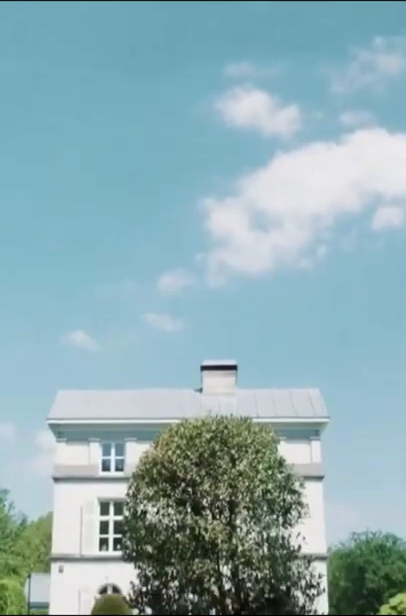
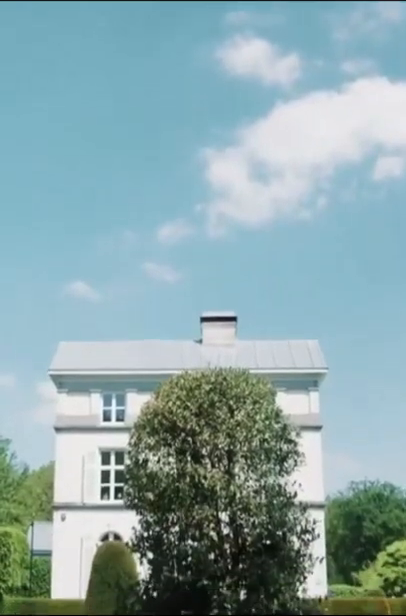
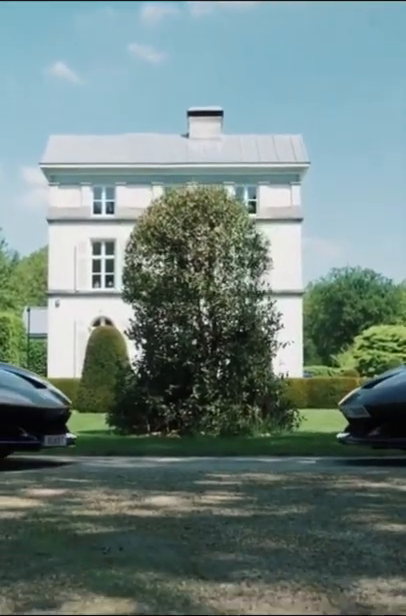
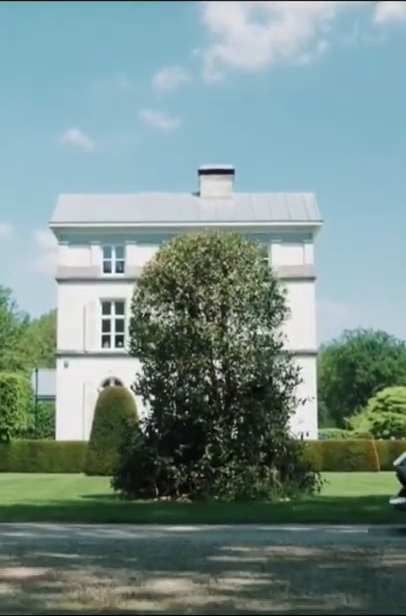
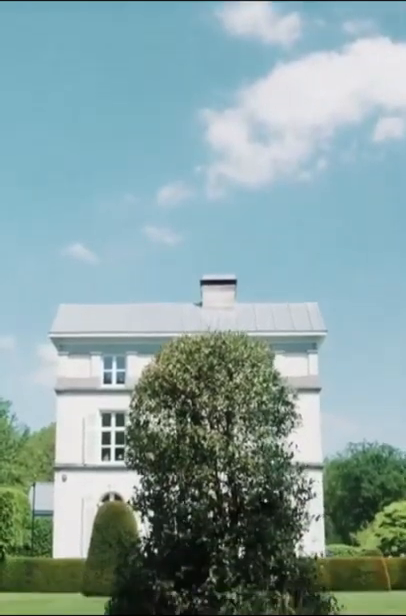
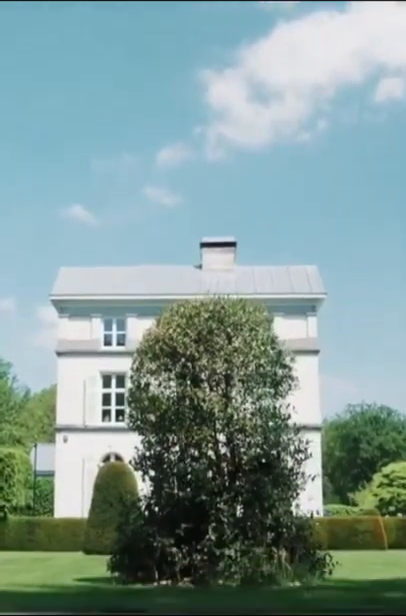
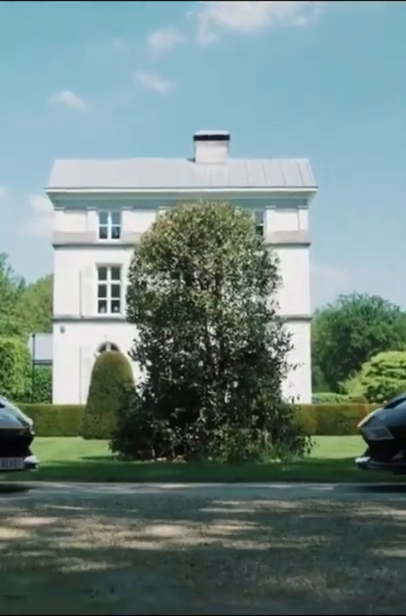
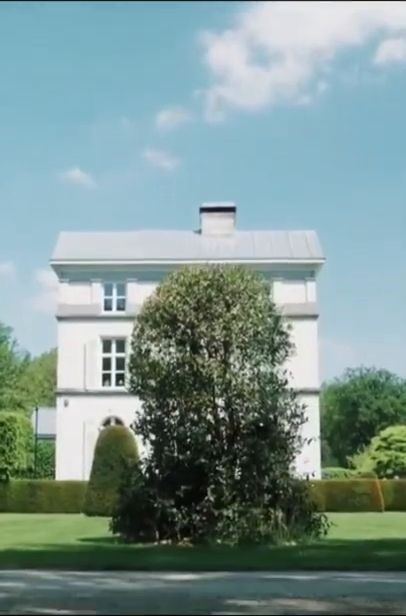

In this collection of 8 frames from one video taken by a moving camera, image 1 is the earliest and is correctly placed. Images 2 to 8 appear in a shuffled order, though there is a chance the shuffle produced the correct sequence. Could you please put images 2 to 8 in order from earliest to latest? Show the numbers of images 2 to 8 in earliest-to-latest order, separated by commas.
2, 5, 6, 8, 4, 7, 3
